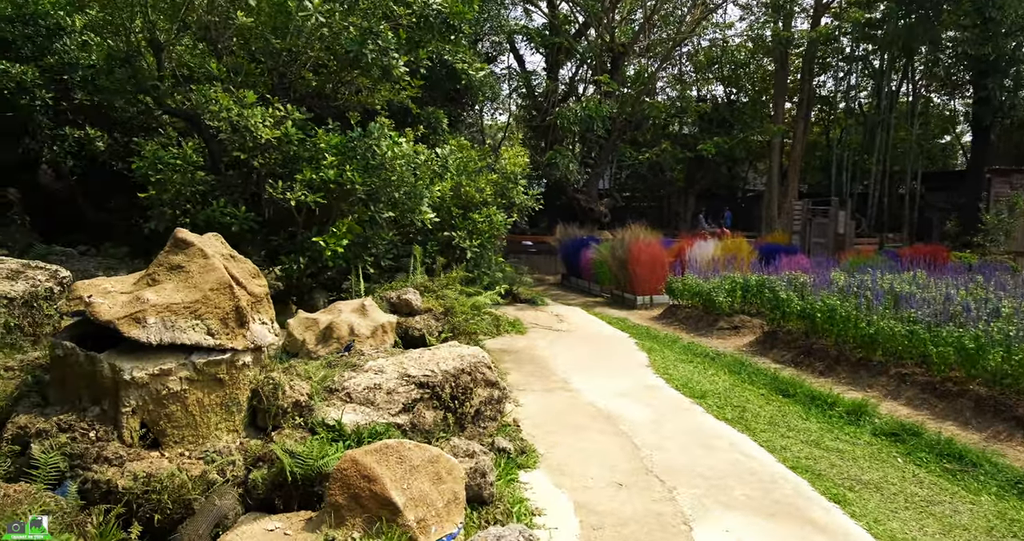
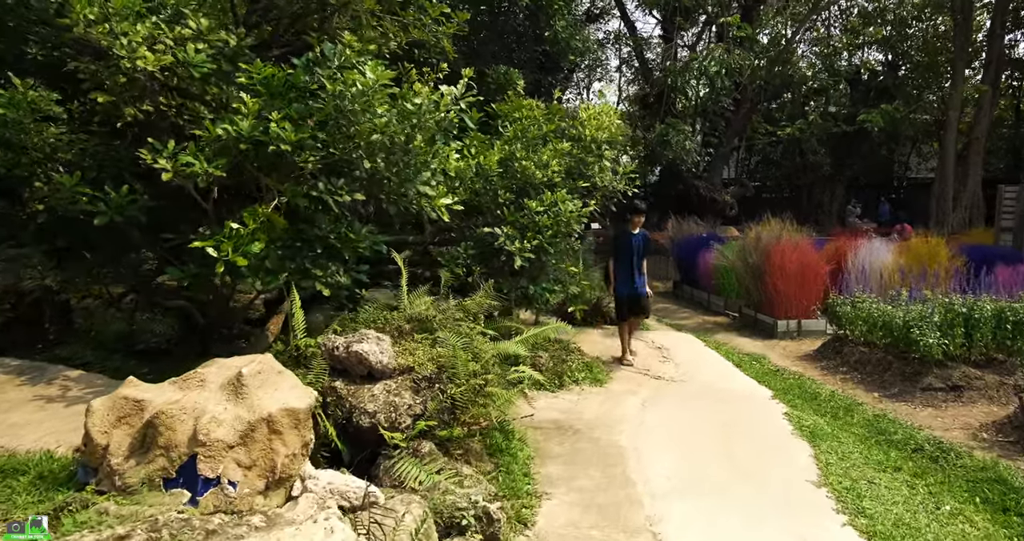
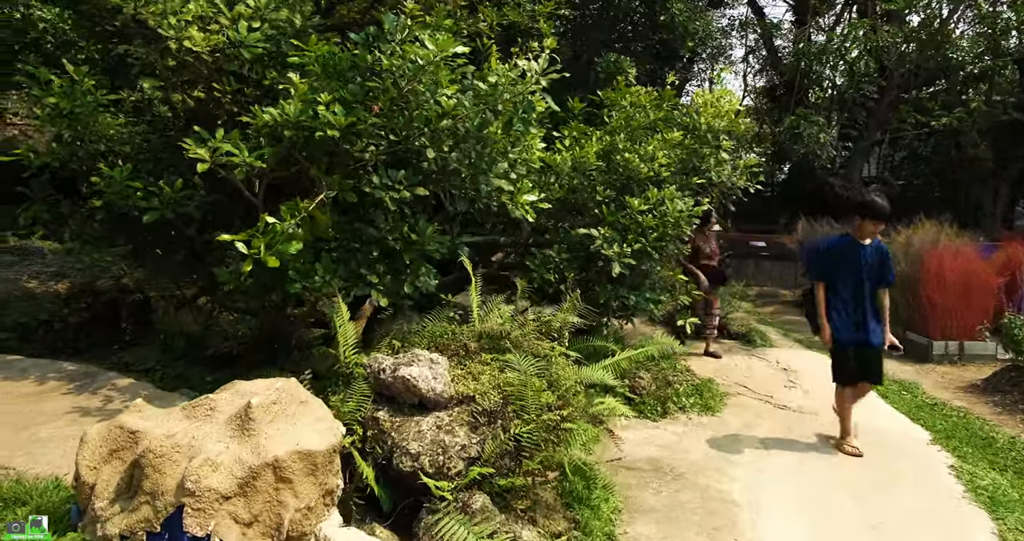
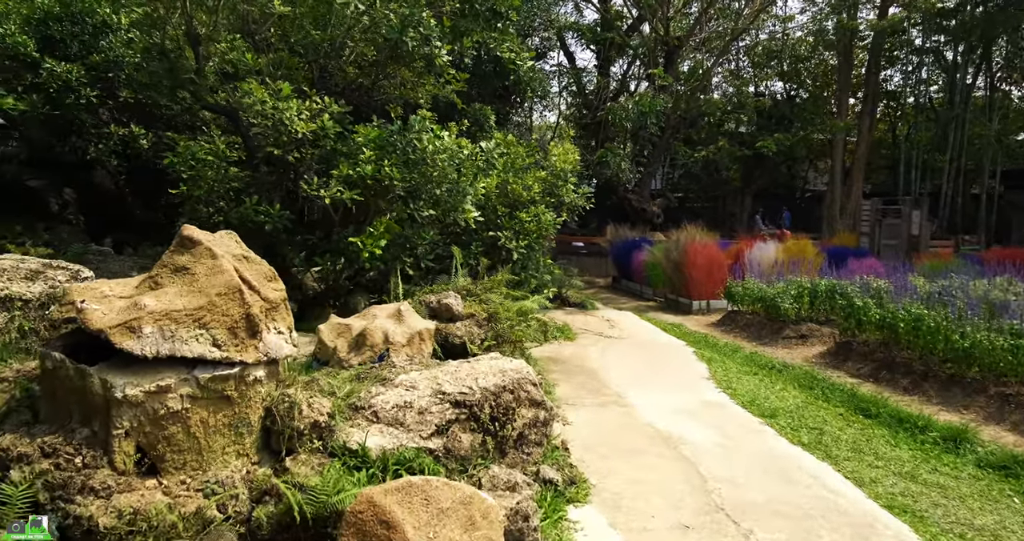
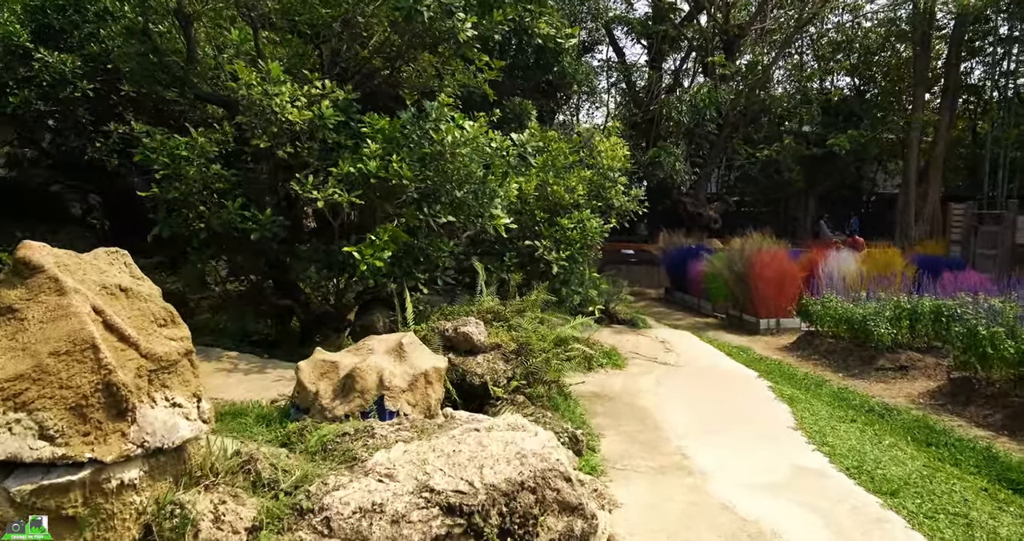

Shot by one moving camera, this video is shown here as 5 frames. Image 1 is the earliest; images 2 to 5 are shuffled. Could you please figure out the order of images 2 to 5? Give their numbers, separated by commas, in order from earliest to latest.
4, 5, 2, 3
